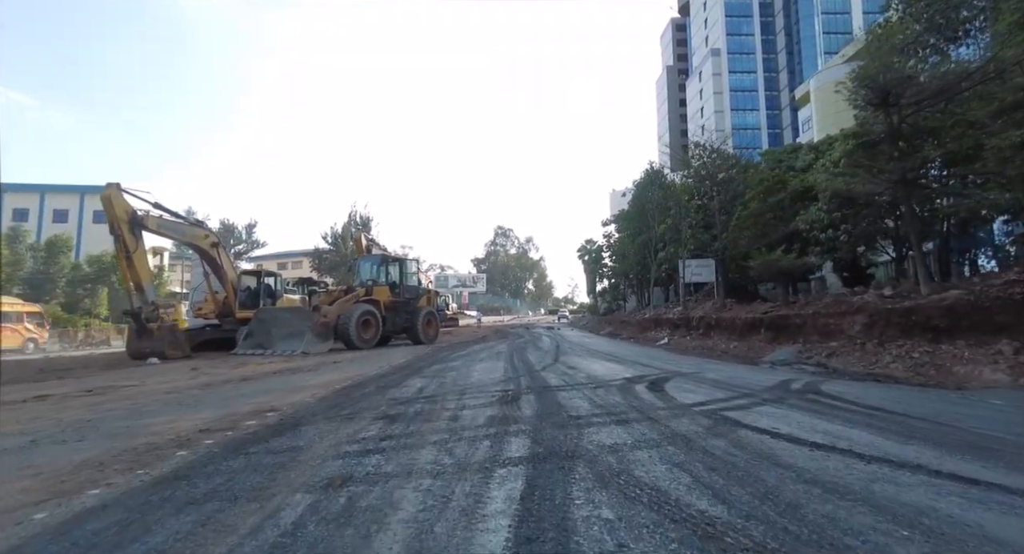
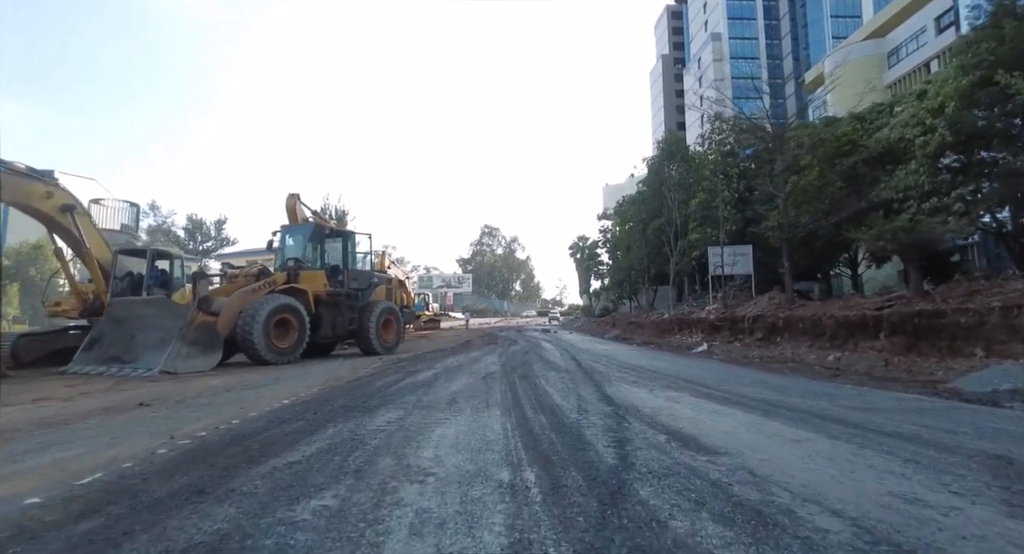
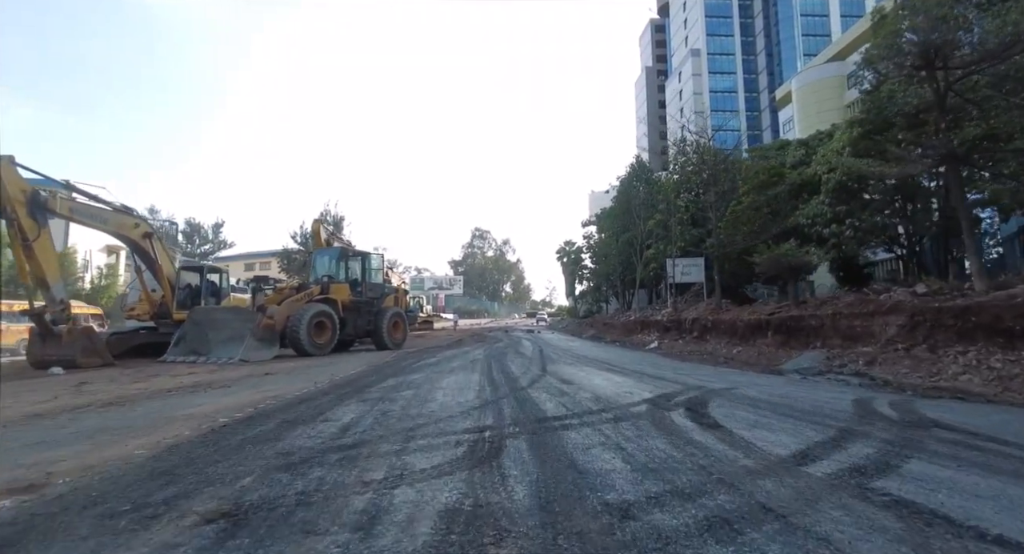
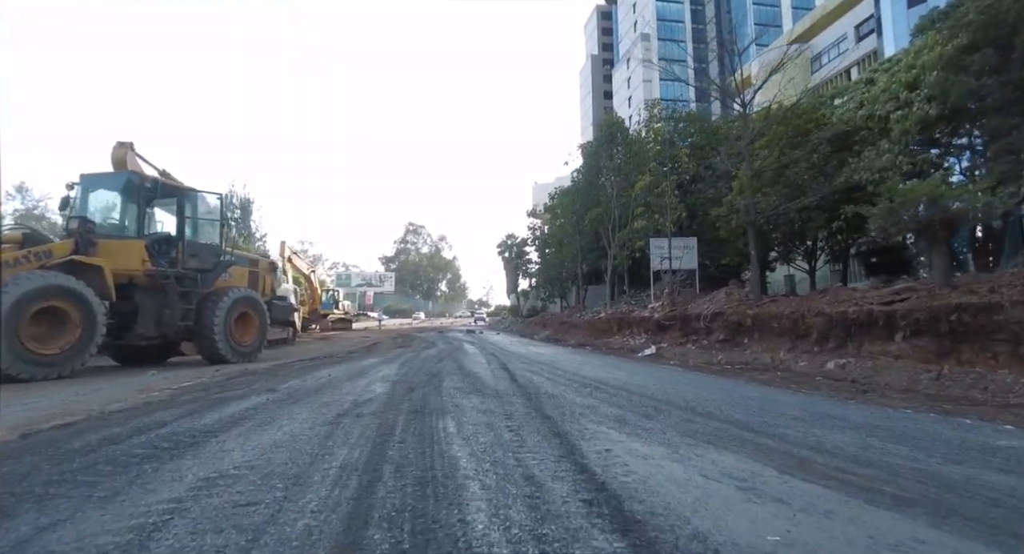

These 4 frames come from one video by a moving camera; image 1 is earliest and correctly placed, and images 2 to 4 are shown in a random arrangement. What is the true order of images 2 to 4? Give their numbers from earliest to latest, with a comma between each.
3, 2, 4
